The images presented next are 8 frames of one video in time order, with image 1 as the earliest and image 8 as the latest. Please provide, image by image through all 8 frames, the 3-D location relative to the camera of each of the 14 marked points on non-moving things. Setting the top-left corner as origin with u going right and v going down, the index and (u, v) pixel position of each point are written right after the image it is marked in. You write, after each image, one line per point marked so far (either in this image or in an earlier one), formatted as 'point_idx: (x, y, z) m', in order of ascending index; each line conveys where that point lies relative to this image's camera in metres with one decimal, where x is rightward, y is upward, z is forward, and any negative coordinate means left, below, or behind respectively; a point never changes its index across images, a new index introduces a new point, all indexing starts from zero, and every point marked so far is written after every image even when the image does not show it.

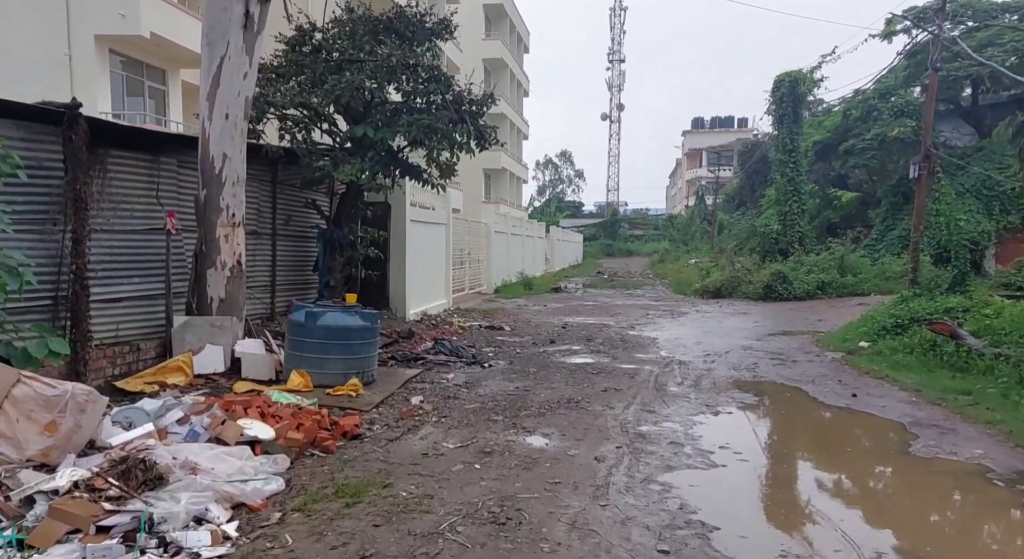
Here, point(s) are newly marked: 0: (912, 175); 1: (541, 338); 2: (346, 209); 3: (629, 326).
0: (+6.8, +1.8, +11.9) m
1: (+0.5, -0.9, +11.1) m
2: (-2.4, +1.1, +10.3) m
3: (+2.2, -0.9, +13.0) m
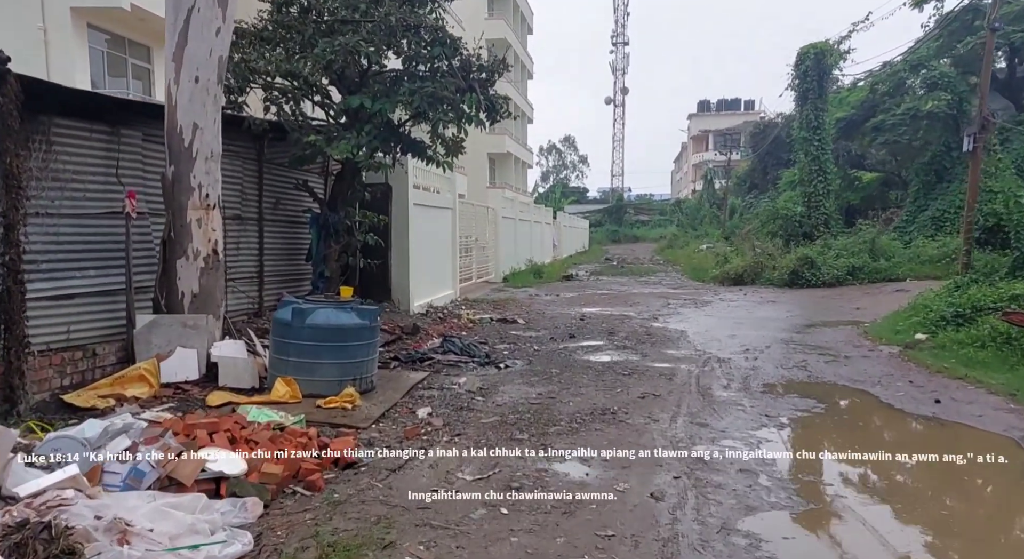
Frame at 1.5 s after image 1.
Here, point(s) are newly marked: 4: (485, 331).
0: (+7.0, +2.0, +10.8) m
1: (+0.7, -0.8, +10.1) m
2: (-2.2, +1.2, +9.2) m
3: (+2.4, -0.6, +12.0) m
4: (-0.4, -0.8, +10.2) m
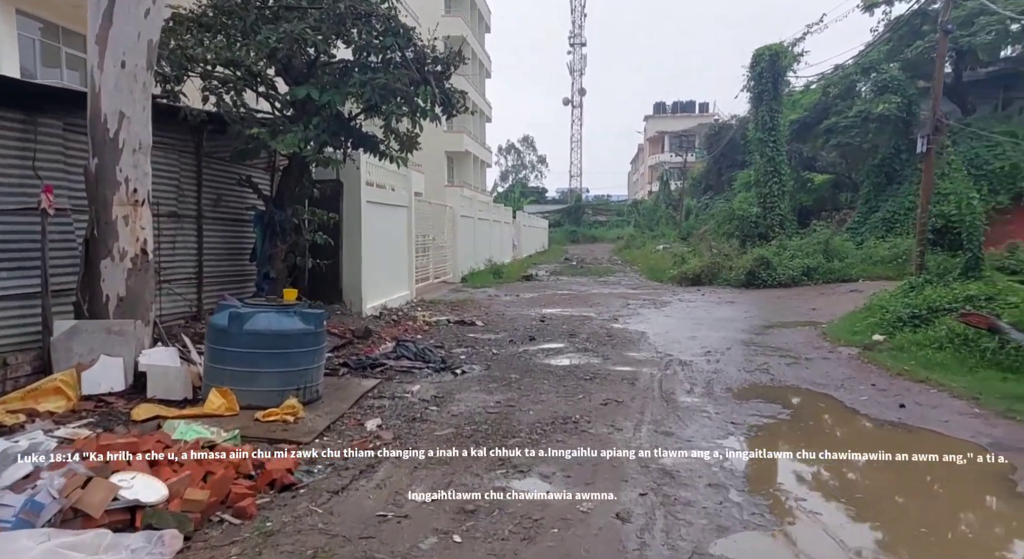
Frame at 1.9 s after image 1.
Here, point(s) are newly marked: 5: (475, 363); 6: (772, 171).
0: (+6.3, +2.0, +10.9) m
1: (+0.1, -0.8, +9.8) m
2: (-2.8, +1.2, +8.7) m
3: (+1.7, -0.7, +11.8) m
4: (-1.0, -0.8, +9.9) m
5: (-0.4, -0.9, +7.7) m
6: (+7.4, +3.1, +19.8) m
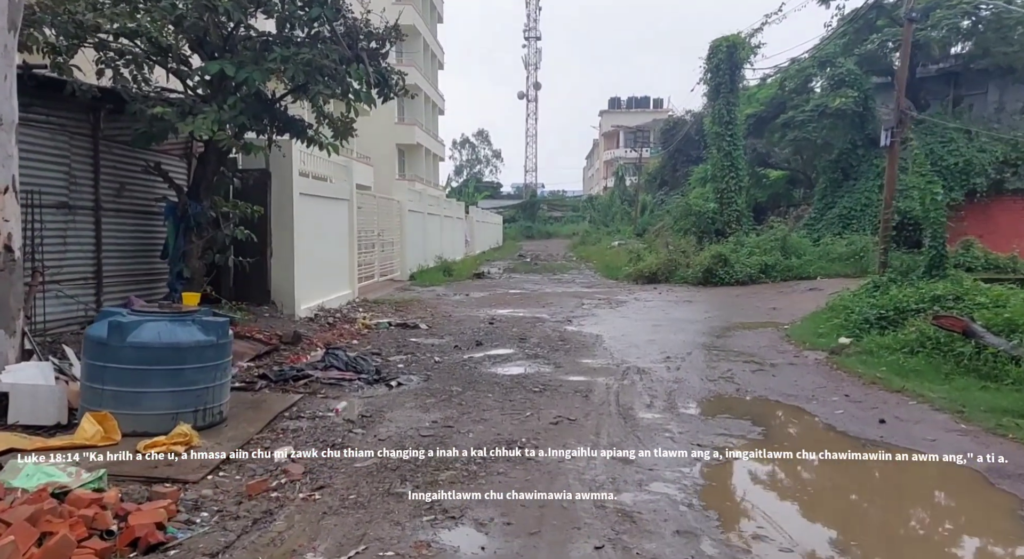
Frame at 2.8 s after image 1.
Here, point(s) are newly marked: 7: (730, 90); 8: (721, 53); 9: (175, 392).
0: (+5.6, +2.1, +10.5) m
1: (-0.6, -0.8, +9.0) m
2: (-3.4, +1.2, +7.8) m
3: (+0.9, -0.6, +11.2) m
4: (-1.7, -0.8, +9.1) m
5: (-1.0, -0.9, +6.9) m
6: (+6.1, +3.2, +19.5) m
7: (+6.2, +5.4, +19.7) m
8: (+6.0, +6.4, +19.8) m
9: (-2.2, -0.7, +4.6) m
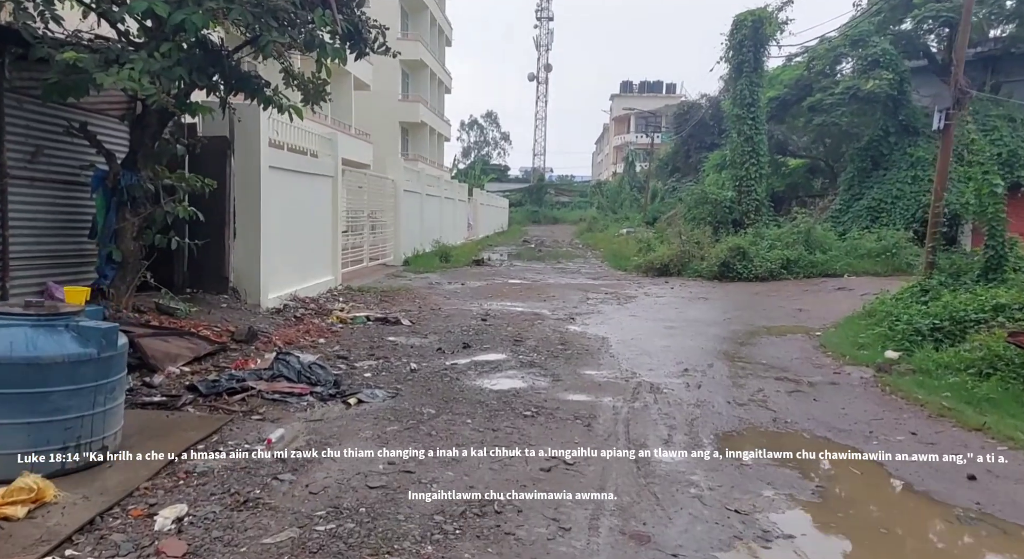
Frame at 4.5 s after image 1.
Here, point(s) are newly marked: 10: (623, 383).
0: (+5.6, +2.0, +9.2) m
1: (-0.7, -0.7, +7.8) m
2: (-3.5, +1.3, +6.6) m
3: (+0.8, -0.5, +9.9) m
4: (-1.8, -0.6, +7.9) m
5: (-1.1, -0.9, +5.7) m
6: (+6.2, +3.3, +18.1) m
7: (+6.3, +5.5, +18.3) m
8: (+6.1, +6.6, +18.4) m
9: (-2.4, -0.7, +3.5) m
10: (+1.0, -0.9, +6.2) m
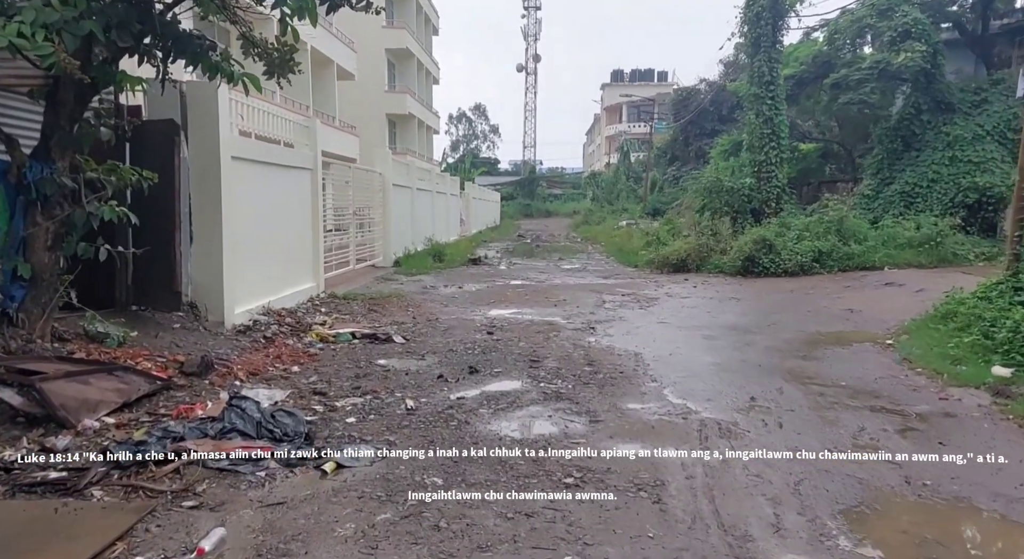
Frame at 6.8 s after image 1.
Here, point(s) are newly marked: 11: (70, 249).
0: (+5.7, +2.1, +7.8) m
1: (-0.5, -0.8, +6.4) m
2: (-3.3, +1.2, +5.1) m
3: (+0.9, -0.6, +8.5) m
4: (-1.6, -0.7, +6.4) m
5: (-0.9, -1.0, +4.3) m
6: (+6.1, +3.5, +16.8) m
7: (+6.2, +5.7, +16.9) m
8: (+6.0, +6.7, +17.0) m
9: (-2.2, -0.9, +2.0) m
10: (+1.2, -1.0, +4.8) m
11: (-3.4, +0.2, +5.2) m
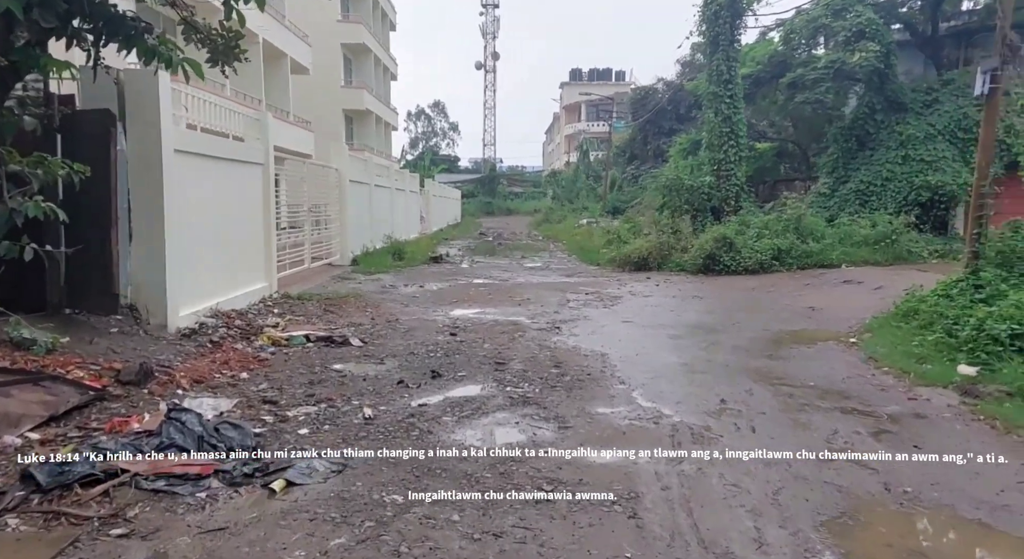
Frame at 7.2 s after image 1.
0: (+5.2, +2.1, +7.8) m
1: (-0.9, -0.8, +6.1) m
2: (-3.6, +1.2, +4.6) m
3: (+0.5, -0.6, +8.3) m
4: (-2.0, -0.8, +6.1) m
5: (-1.1, -1.0, +4.0) m
6: (+5.2, +3.5, +16.8) m
7: (+5.2, +5.7, +17.0) m
8: (+5.0, +6.8, +17.1) m
9: (-2.2, -0.9, +1.6) m
10: (+0.9, -1.0, +4.6) m
11: (-3.6, +0.2, +4.8) m
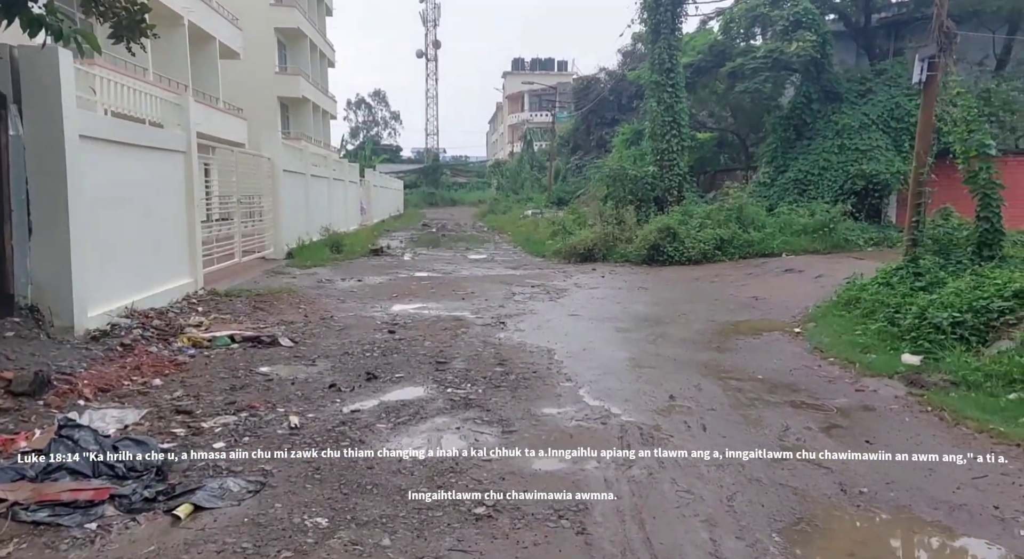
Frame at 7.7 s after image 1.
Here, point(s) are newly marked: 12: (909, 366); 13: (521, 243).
0: (+4.5, +2.2, +7.9) m
1: (-1.4, -0.7, +5.7) m
2: (-4.0, +1.1, +4.0) m
3: (-0.2, -0.5, +8.0) m
4: (-2.4, -0.7, +5.6) m
5: (-1.4, -1.0, +3.6) m
6: (+3.8, +3.8, +16.8) m
7: (+3.8, +6.0, +16.9) m
8: (+3.6, +7.0, +17.0) m
9: (-2.4, -0.9, +1.2) m
10: (+0.6, -0.9, +4.4) m
11: (-4.0, +0.2, +4.2) m
12: (+3.2, -0.7, +5.6) m
13: (+0.2, +1.0, +18.7) m
